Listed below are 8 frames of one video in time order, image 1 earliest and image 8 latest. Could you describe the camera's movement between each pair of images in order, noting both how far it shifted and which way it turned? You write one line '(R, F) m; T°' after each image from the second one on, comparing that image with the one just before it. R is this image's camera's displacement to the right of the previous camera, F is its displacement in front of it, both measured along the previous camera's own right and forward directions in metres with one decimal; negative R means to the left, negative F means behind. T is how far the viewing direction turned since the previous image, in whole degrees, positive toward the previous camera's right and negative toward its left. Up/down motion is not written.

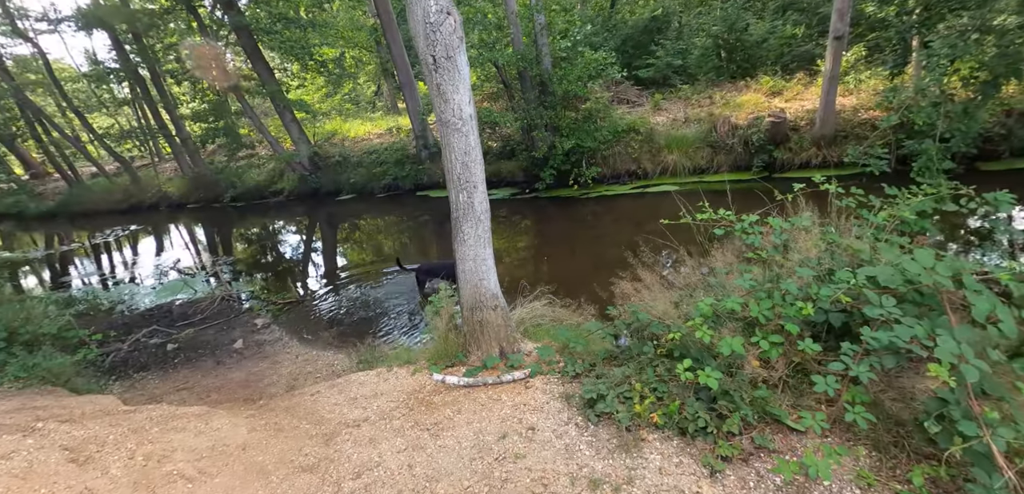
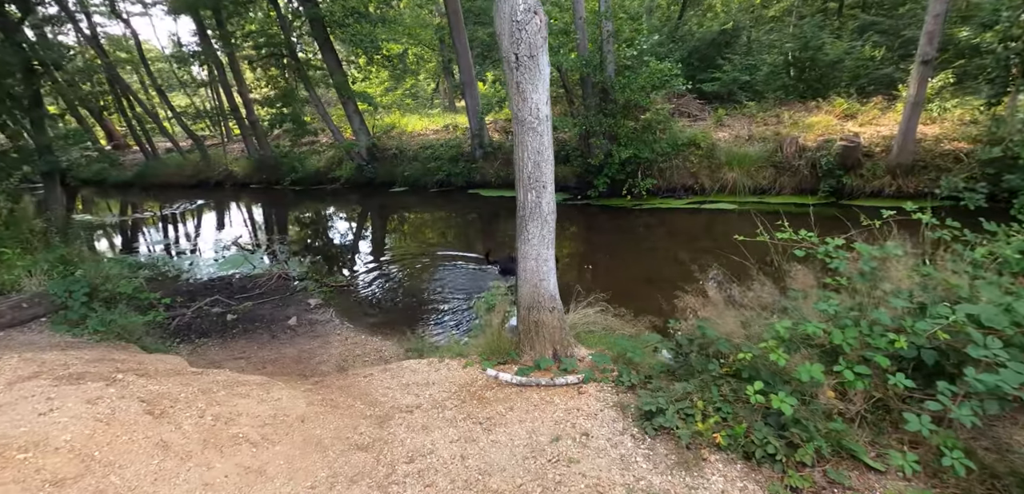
(-0.2, 0.0) m; -5°
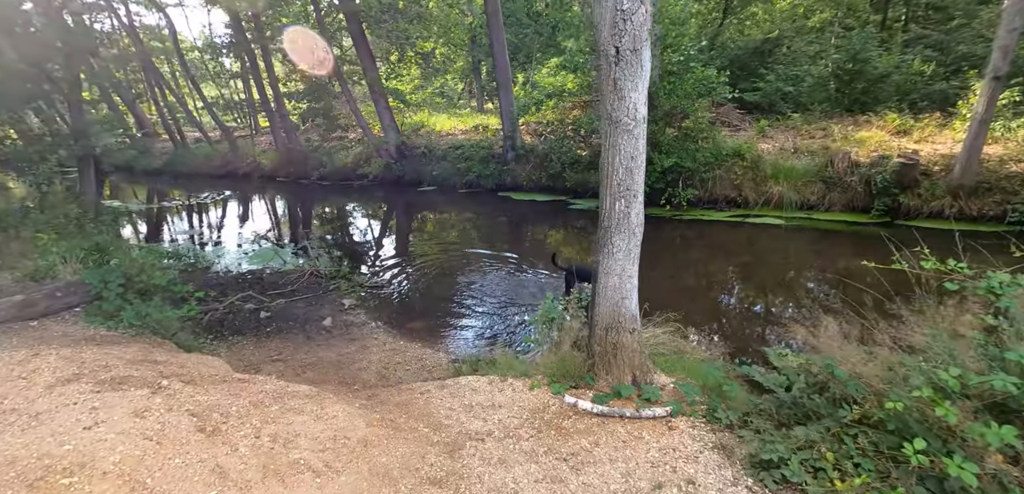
(-0.5, +0.3) m; -2°
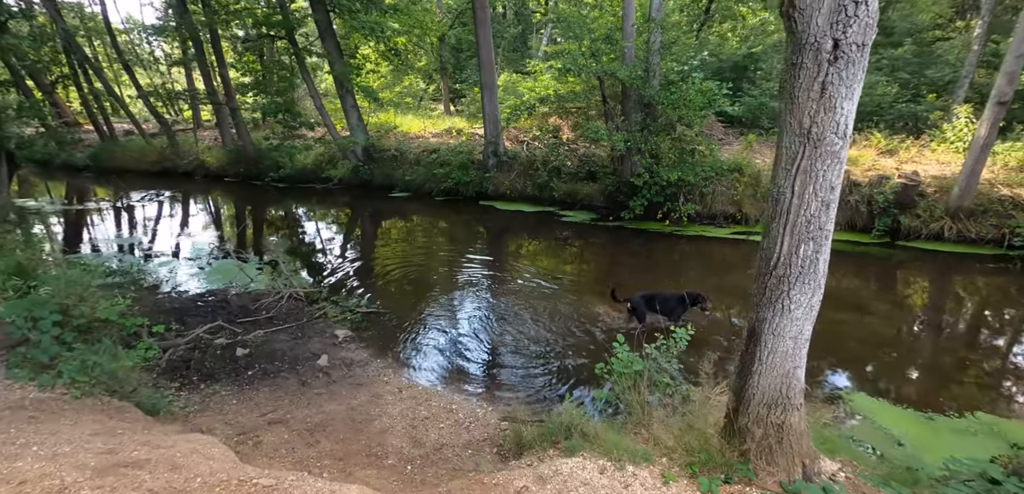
(-1.0, +0.9) m; +6°
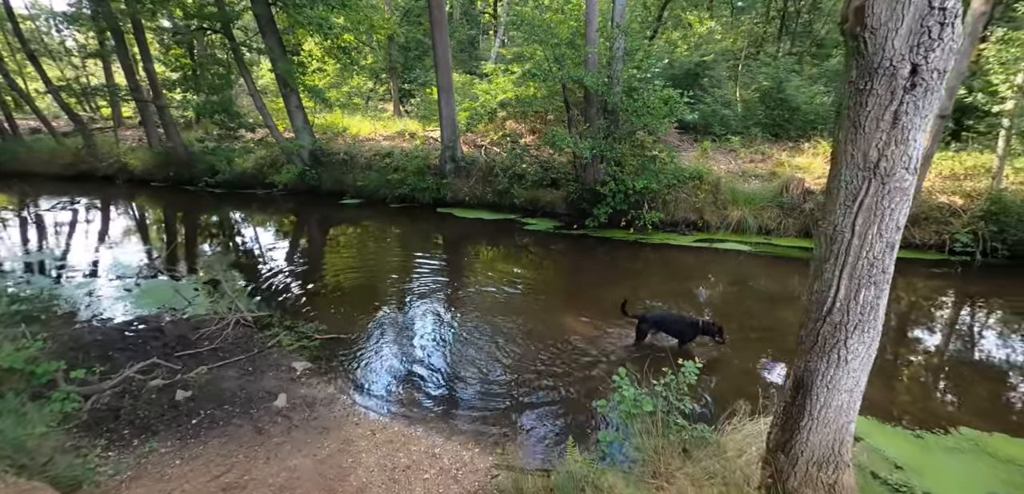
(-0.3, +0.4) m; +6°
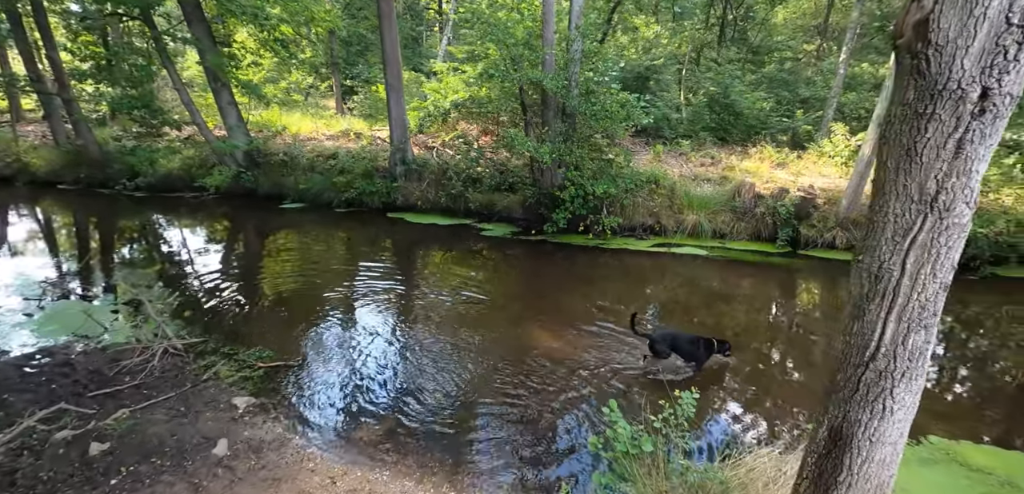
(-0.2, +0.4) m; +6°
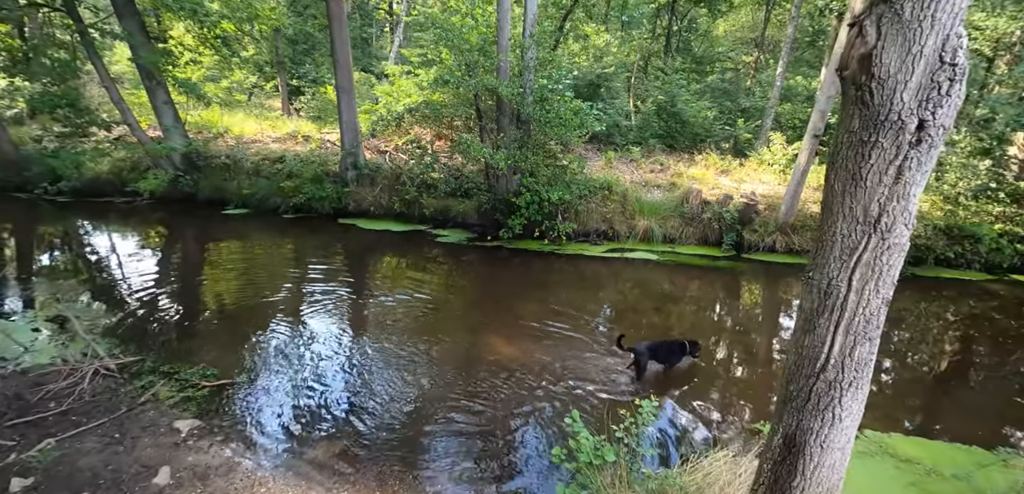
(-0.1, 0.0) m; +5°
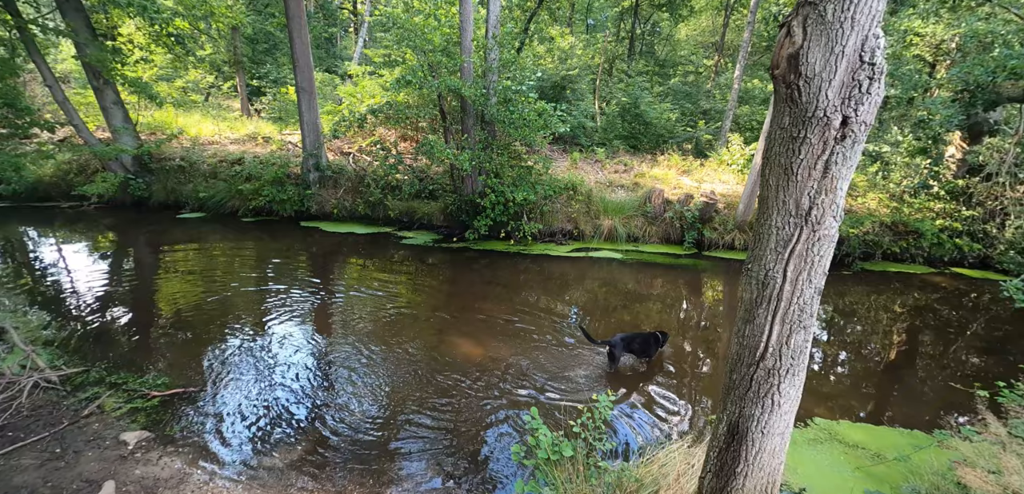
(+0.1, 0.0) m; +3°
